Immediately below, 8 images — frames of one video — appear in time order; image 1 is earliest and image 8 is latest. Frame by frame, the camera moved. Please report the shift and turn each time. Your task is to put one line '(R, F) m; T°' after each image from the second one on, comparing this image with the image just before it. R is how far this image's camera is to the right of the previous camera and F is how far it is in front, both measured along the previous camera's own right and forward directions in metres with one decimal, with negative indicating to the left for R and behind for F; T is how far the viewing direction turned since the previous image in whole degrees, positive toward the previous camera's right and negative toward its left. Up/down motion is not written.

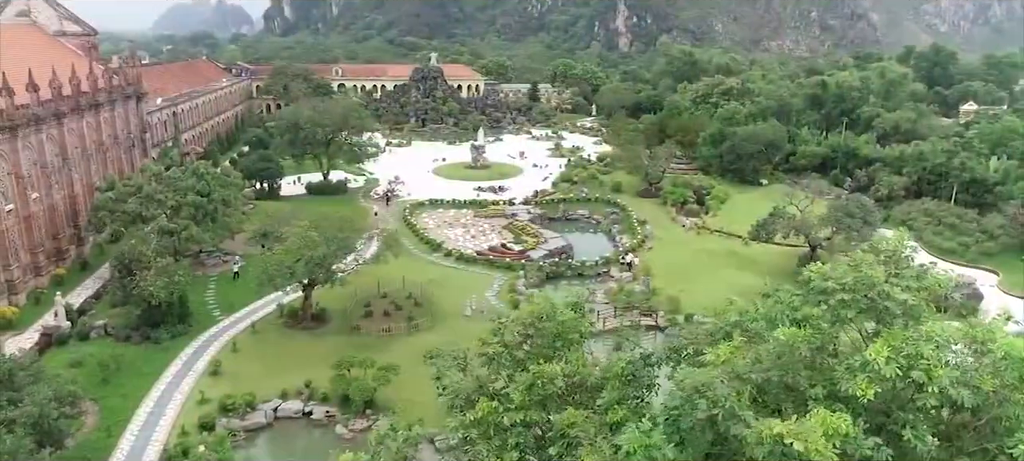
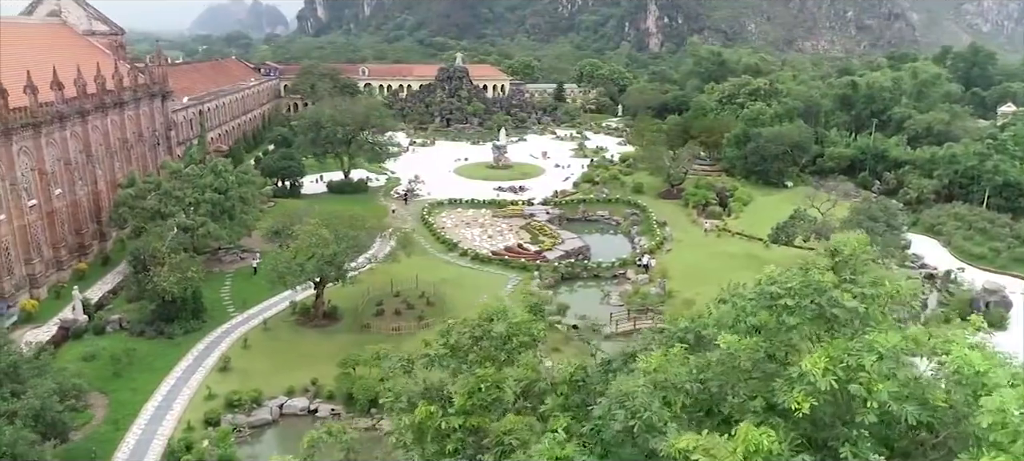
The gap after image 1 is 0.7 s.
(+0.9, +0.3) m; -2°
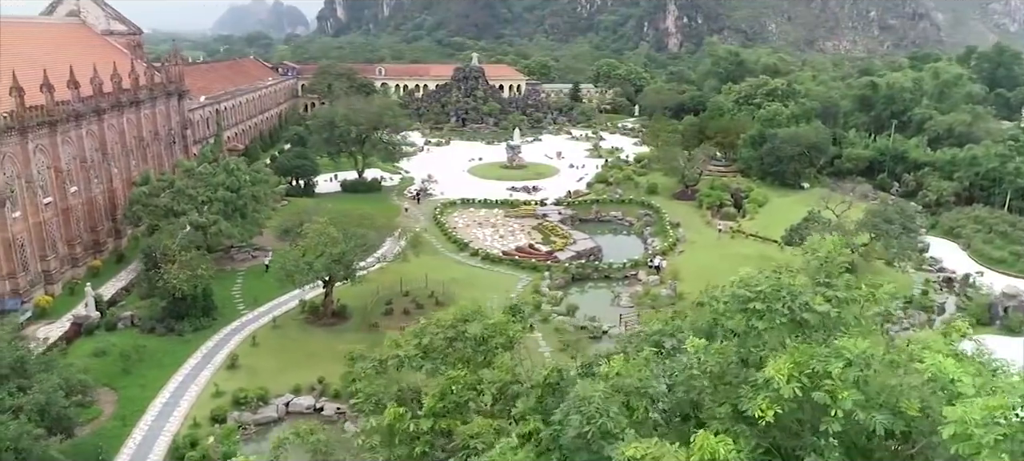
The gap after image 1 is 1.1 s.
(+0.5, +0.1) m; -1°
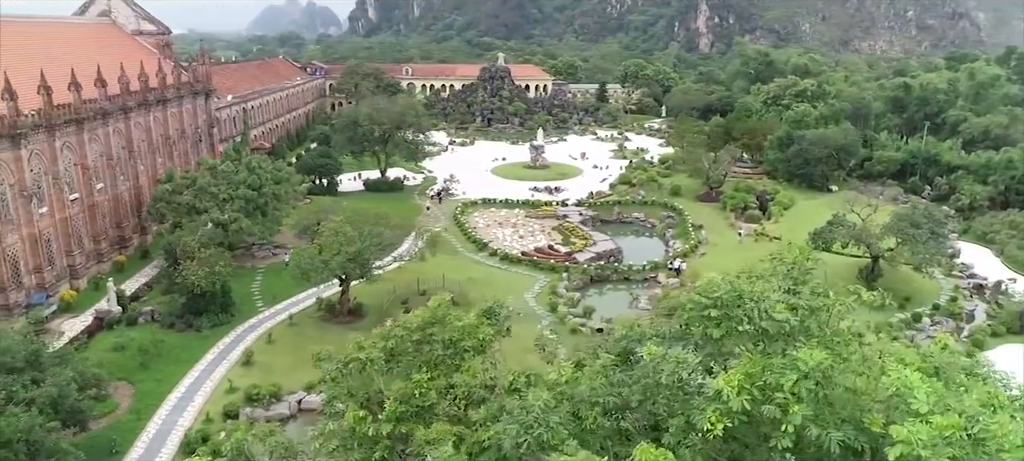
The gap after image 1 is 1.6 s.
(+0.6, +0.2) m; -2°
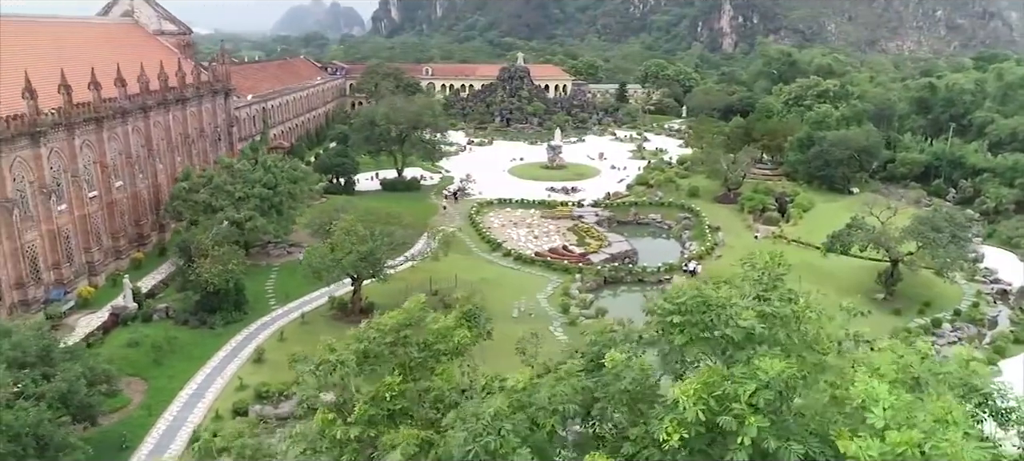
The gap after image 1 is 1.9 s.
(+0.5, +0.1) m; -2°
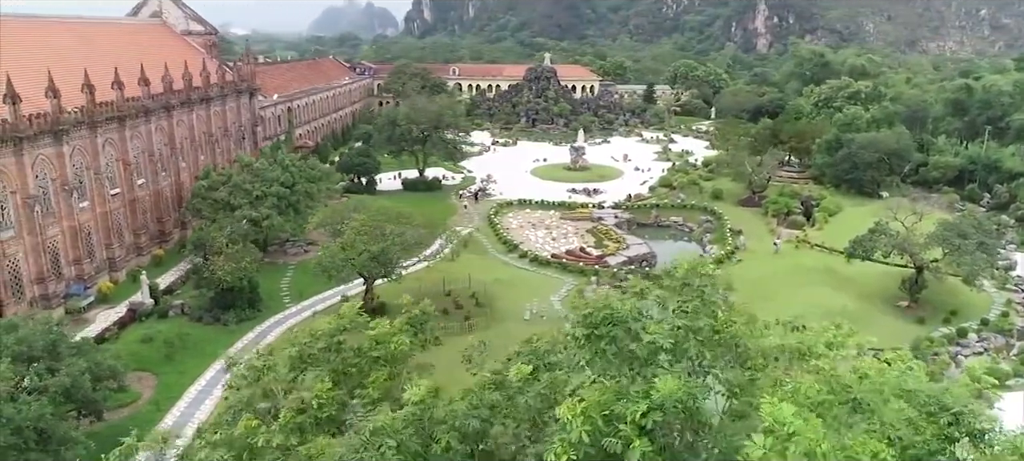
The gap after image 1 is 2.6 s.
(+0.9, +0.3) m; -2°
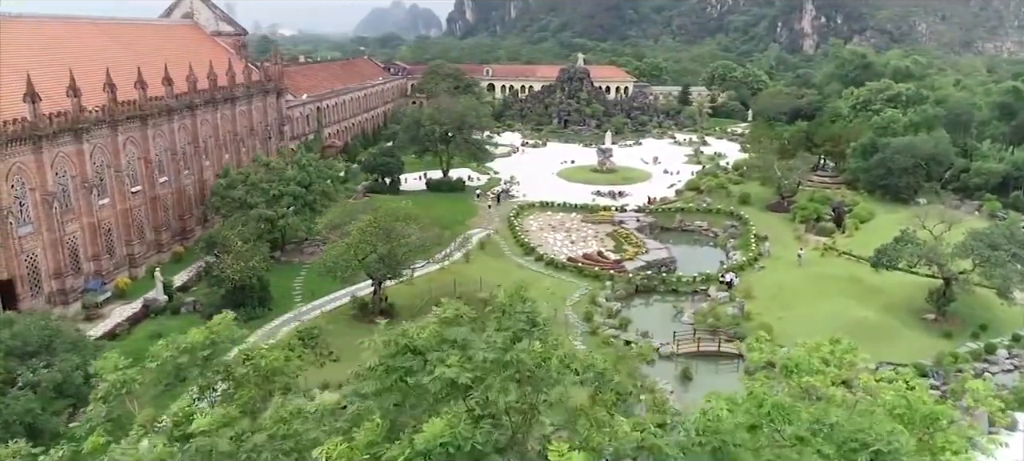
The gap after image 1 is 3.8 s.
(+1.6, +0.5) m; -3°
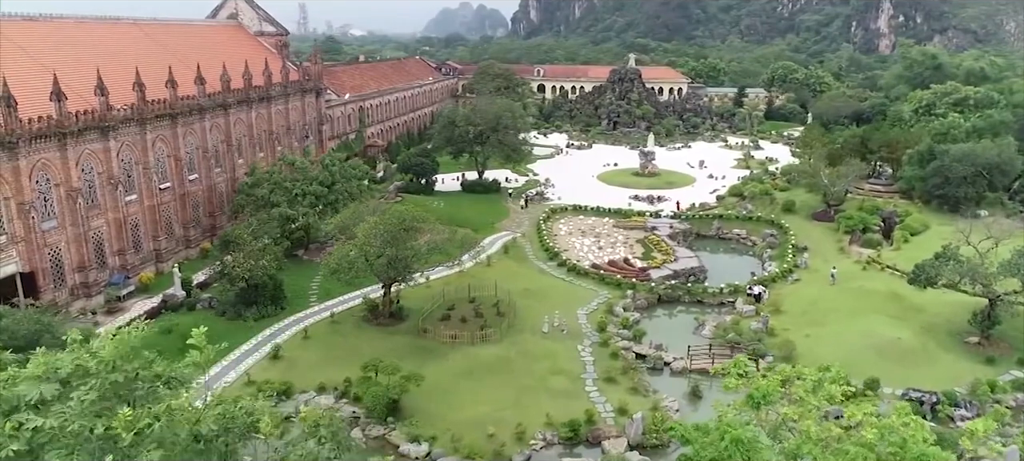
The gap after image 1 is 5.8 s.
(+2.5, +1.0) m; -5°
